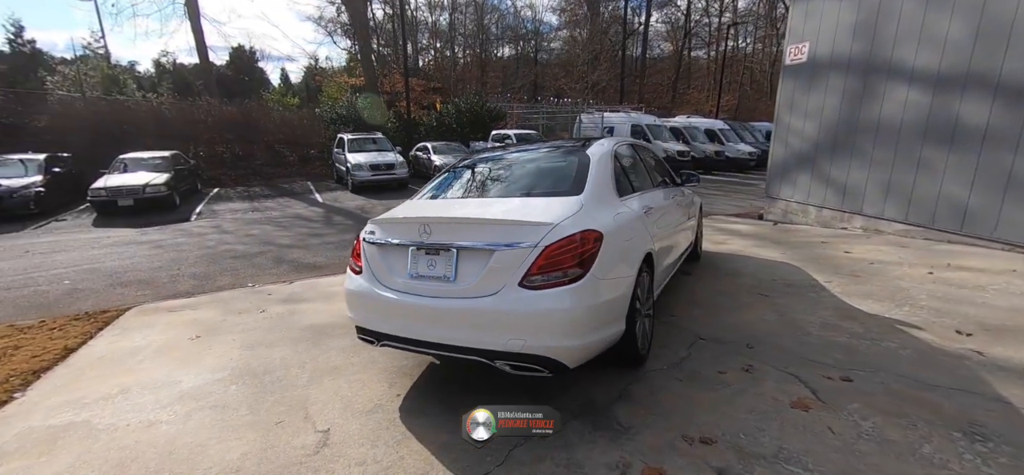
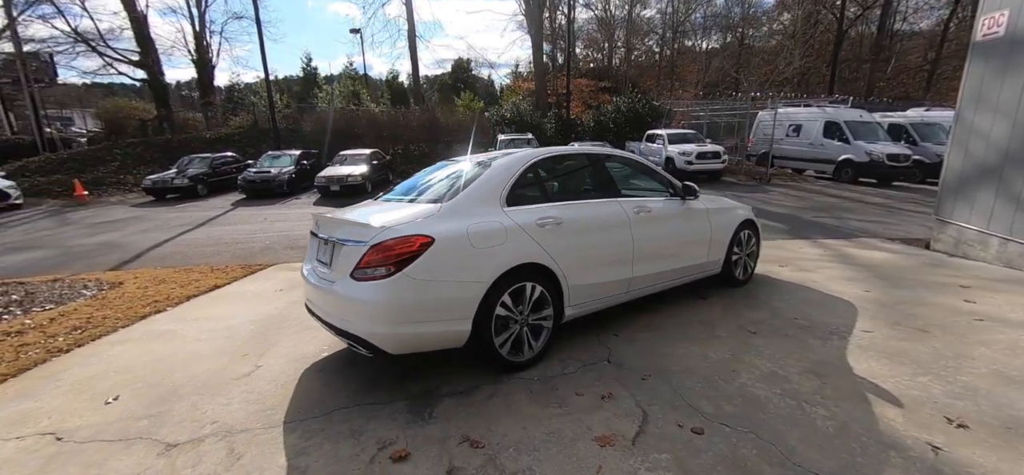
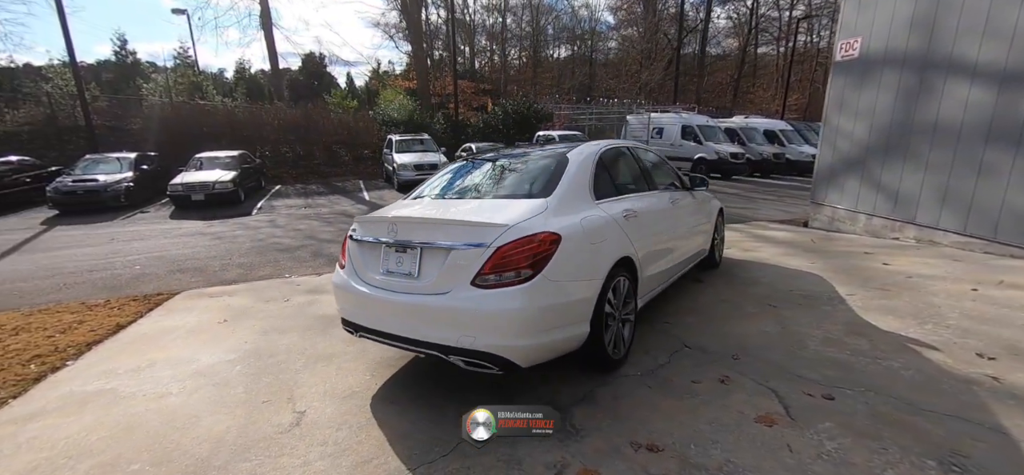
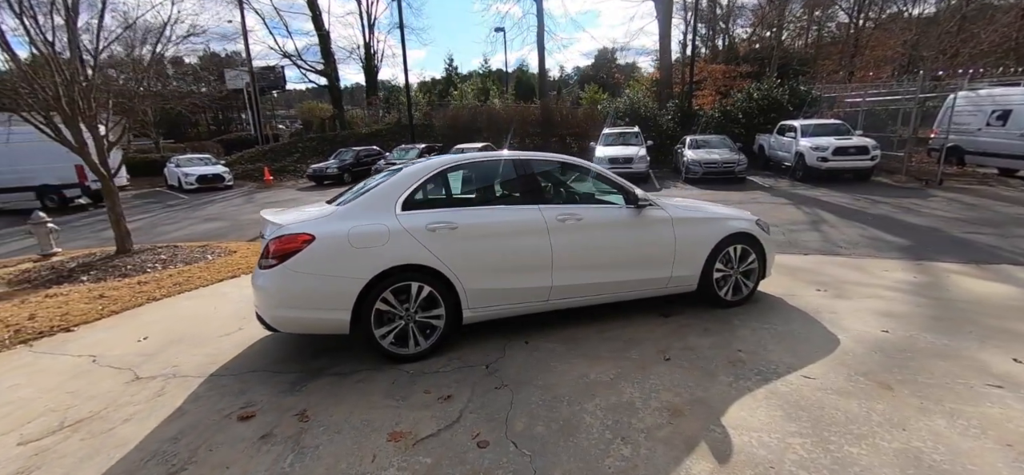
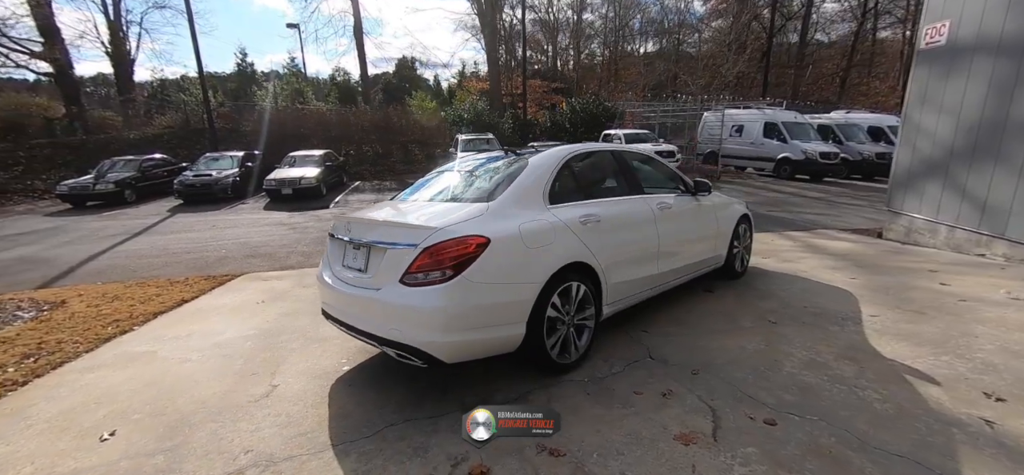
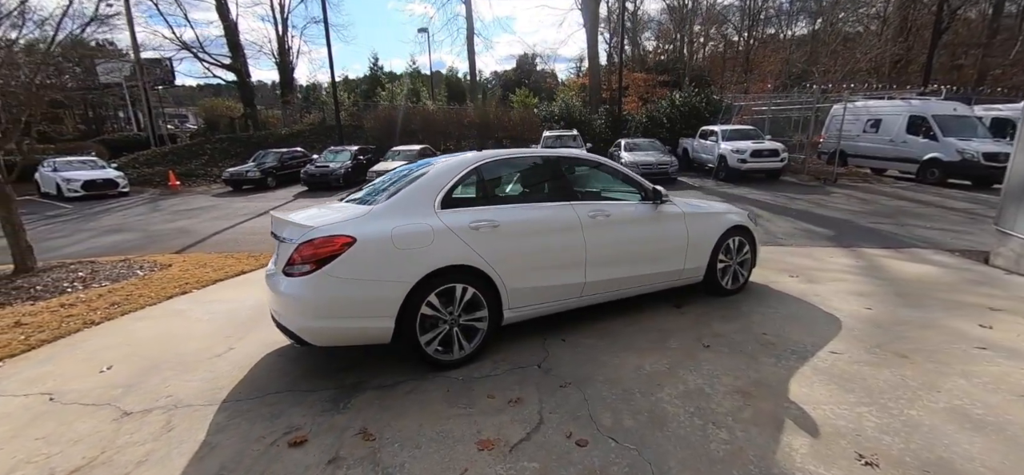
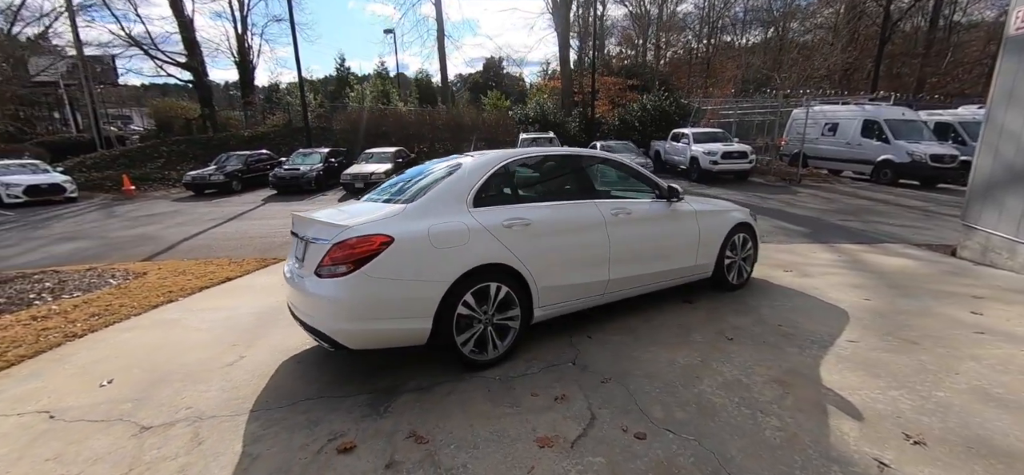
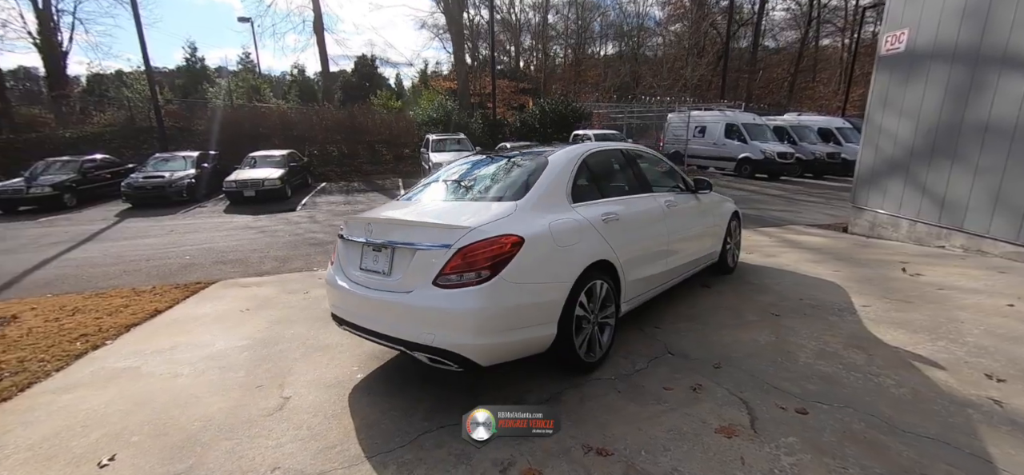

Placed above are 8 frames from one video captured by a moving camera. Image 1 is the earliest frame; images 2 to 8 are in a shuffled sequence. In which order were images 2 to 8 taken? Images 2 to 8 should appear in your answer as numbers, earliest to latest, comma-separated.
3, 8, 5, 2, 7, 6, 4
